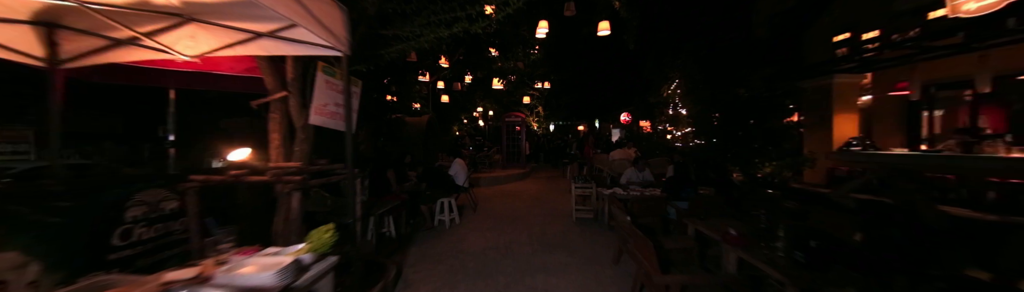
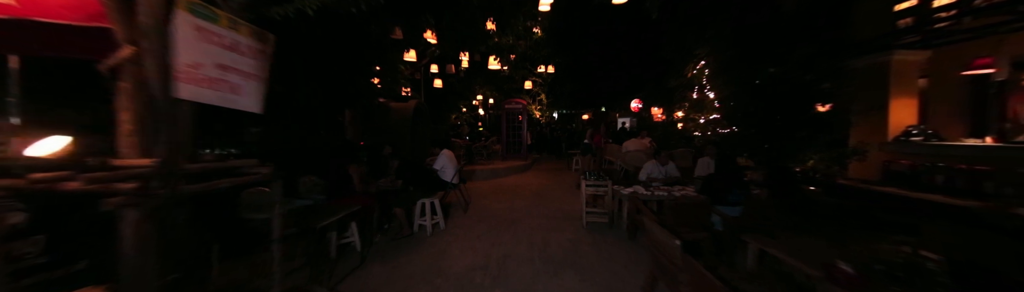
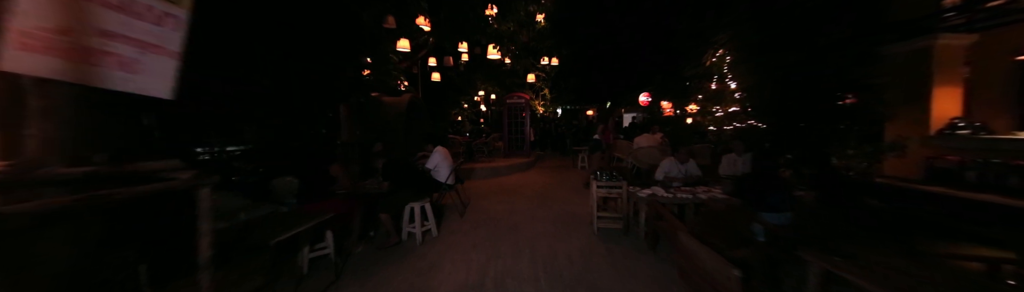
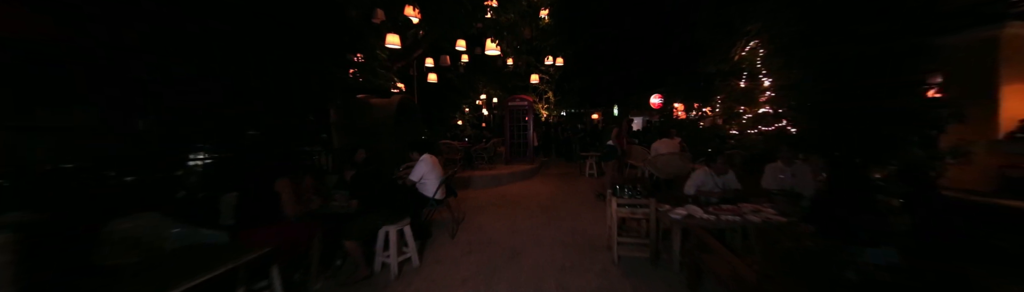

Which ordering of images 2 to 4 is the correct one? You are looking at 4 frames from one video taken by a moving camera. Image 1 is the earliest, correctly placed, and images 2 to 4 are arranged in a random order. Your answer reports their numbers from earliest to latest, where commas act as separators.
2, 3, 4
